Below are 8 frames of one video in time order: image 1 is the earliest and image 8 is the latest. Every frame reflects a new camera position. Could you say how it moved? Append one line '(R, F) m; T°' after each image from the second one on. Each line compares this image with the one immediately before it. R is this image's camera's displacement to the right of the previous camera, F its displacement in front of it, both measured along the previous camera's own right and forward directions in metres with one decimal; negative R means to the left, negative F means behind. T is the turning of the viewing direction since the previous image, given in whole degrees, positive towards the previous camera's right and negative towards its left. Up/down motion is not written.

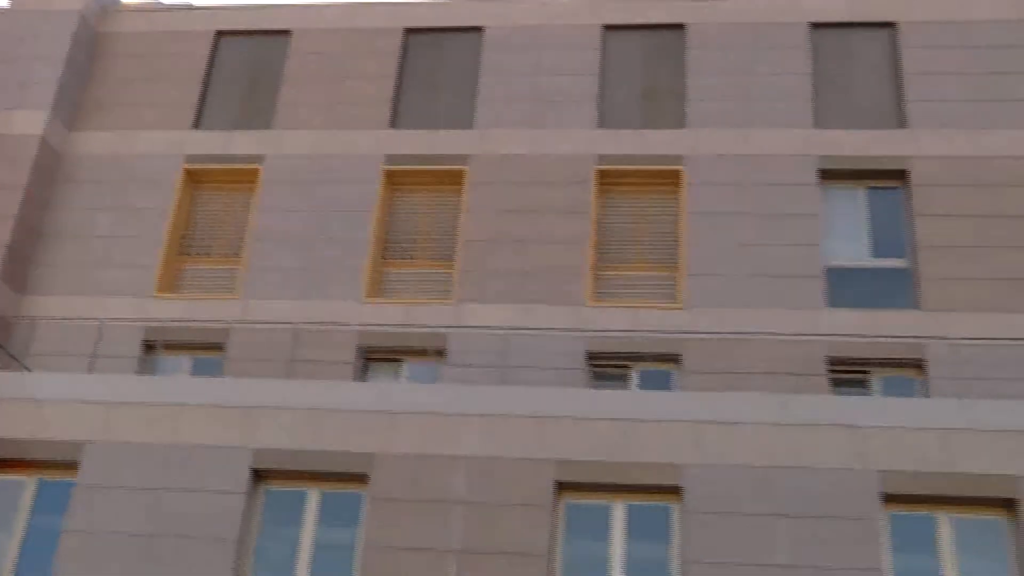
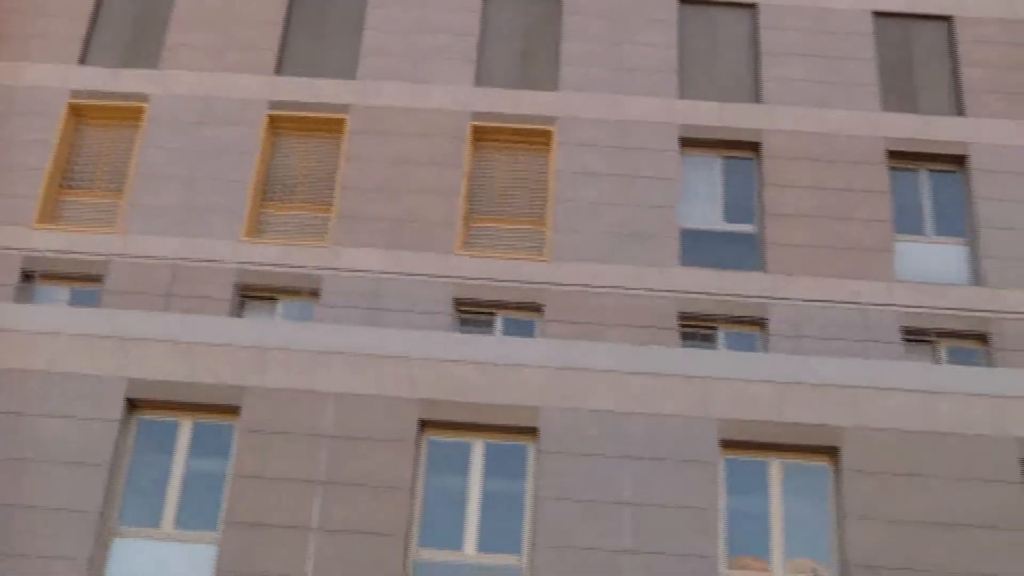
(+0.3, -0.9) m; +5°
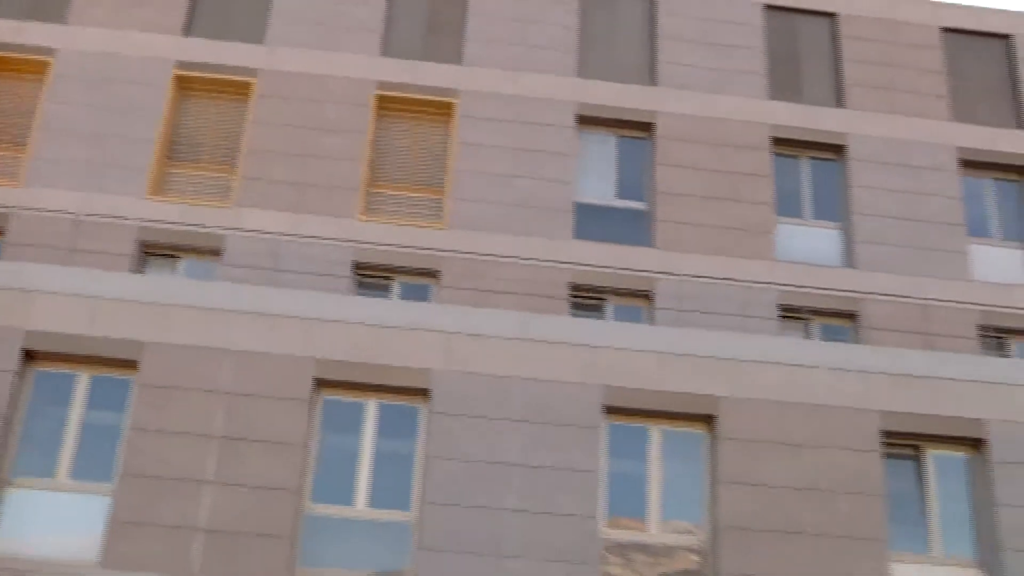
(+6.7, -1.2) m; -23°
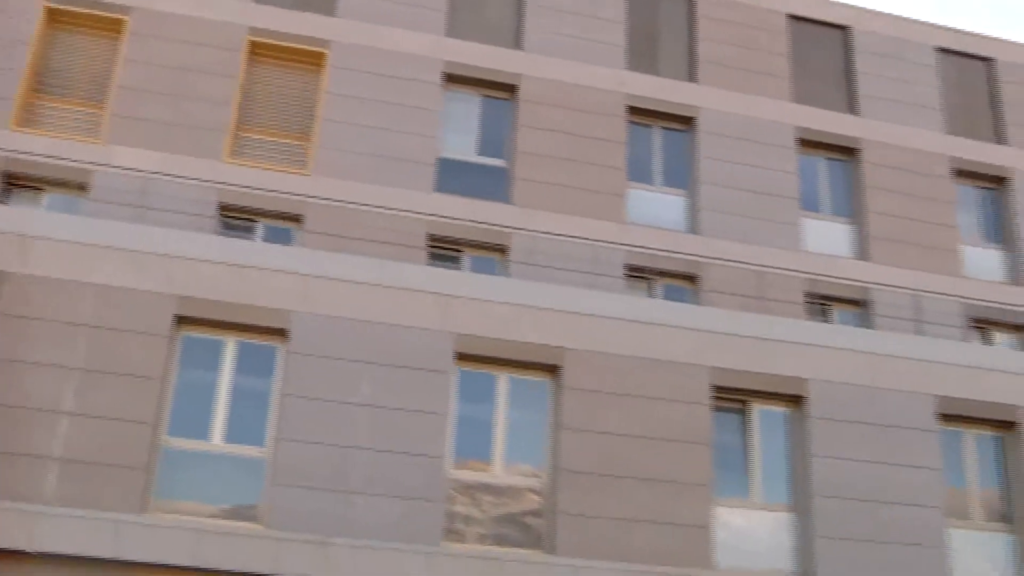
(-0.2, -0.6) m; +7°
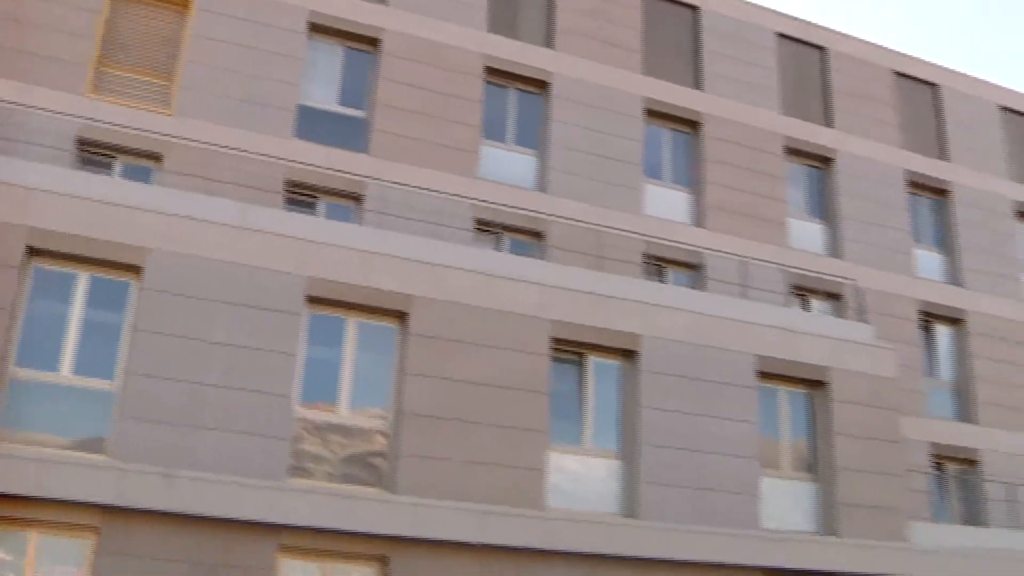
(0.0, -0.6) m; +7°
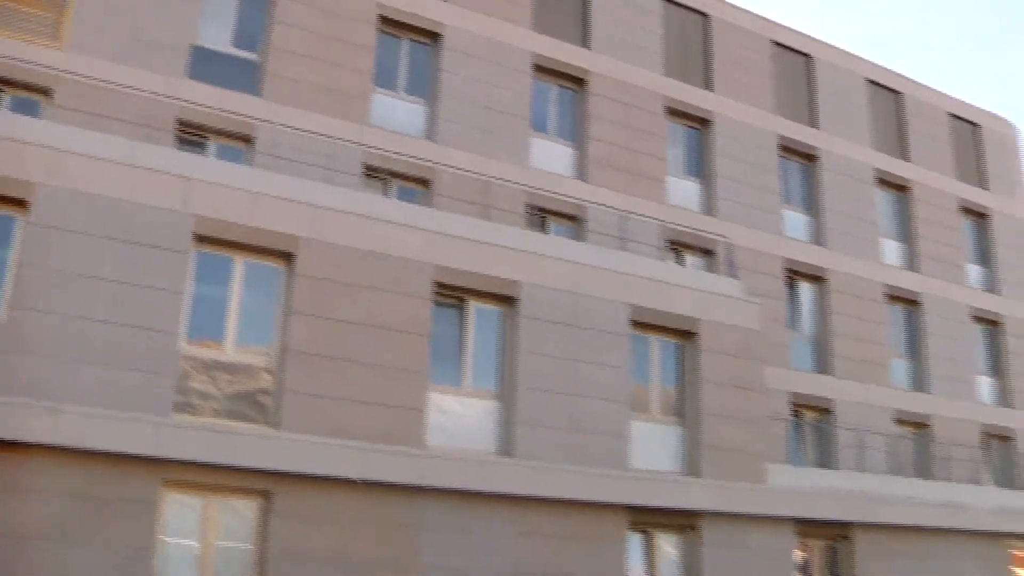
(0.0, -0.5) m; +5°
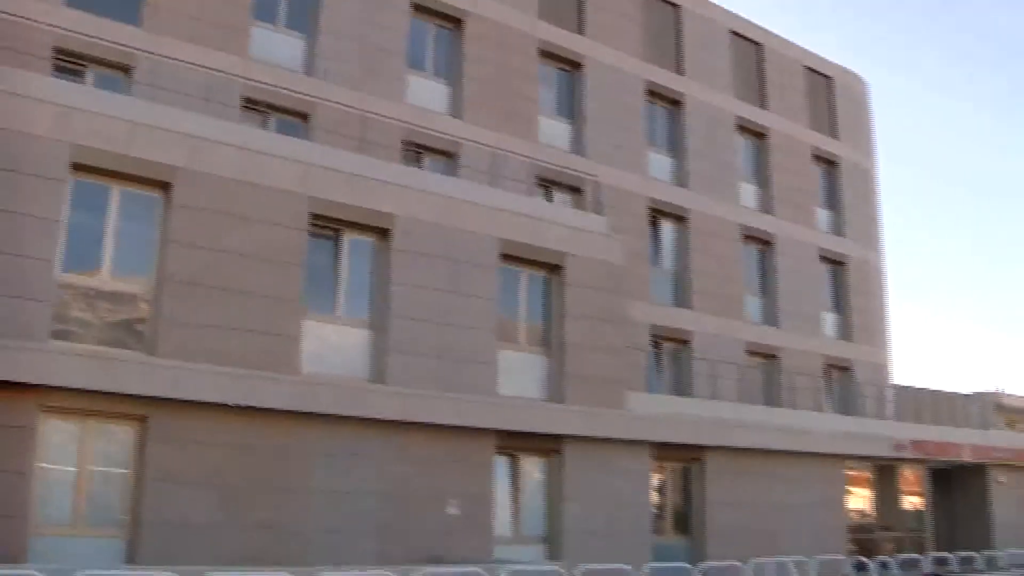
(0.0, -0.6) m; +6°
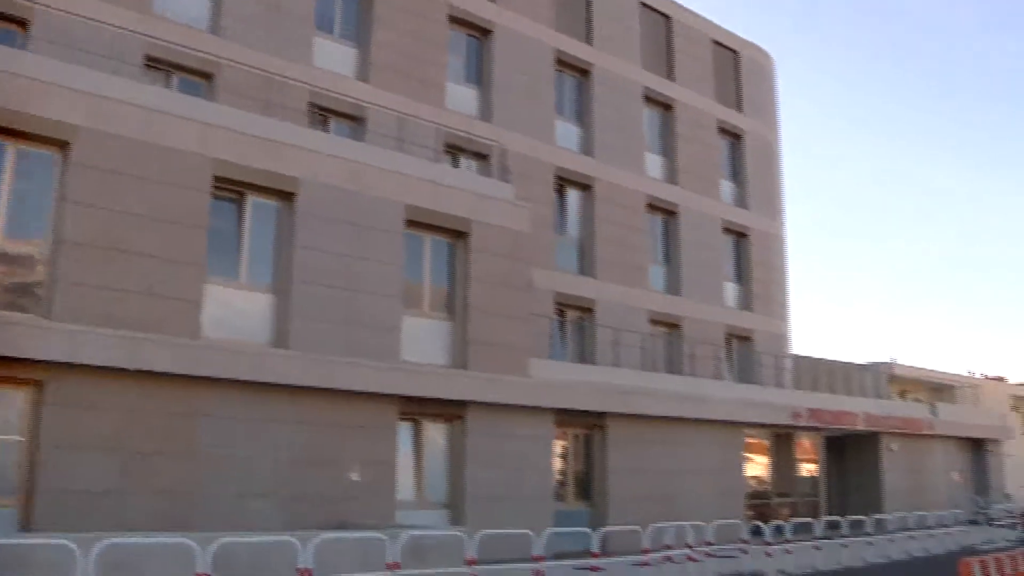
(+0.1, 0.0) m; +4°
